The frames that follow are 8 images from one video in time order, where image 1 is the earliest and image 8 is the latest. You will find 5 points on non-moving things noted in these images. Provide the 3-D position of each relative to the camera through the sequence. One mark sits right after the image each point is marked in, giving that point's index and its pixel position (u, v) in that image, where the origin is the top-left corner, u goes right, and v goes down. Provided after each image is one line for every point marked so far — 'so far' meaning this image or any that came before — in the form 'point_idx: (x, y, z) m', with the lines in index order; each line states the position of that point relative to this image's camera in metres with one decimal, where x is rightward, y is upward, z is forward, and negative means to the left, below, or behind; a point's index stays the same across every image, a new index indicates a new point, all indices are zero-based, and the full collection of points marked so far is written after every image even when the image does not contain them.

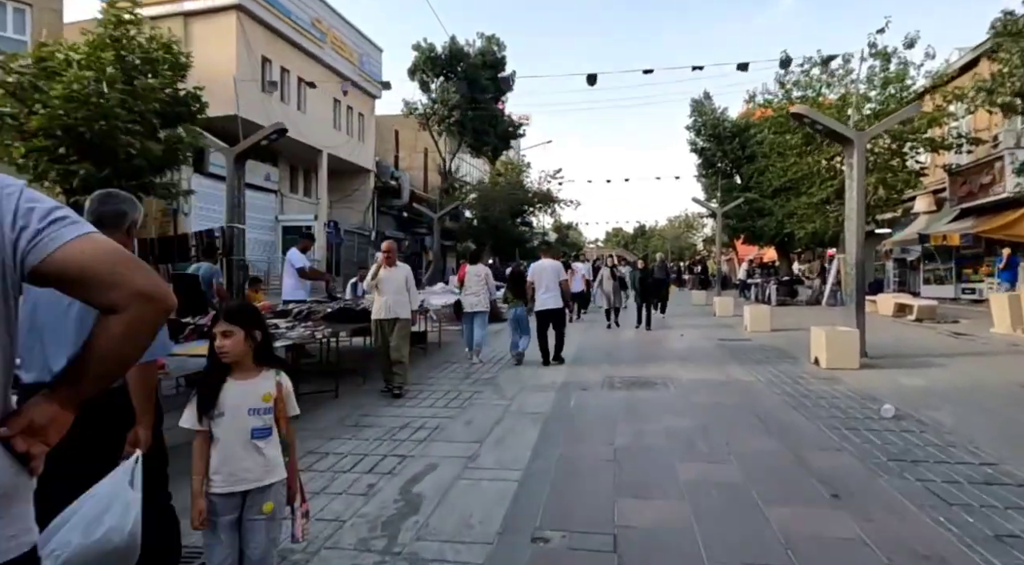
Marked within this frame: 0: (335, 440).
0: (-1.5, -1.4, +5.8) m
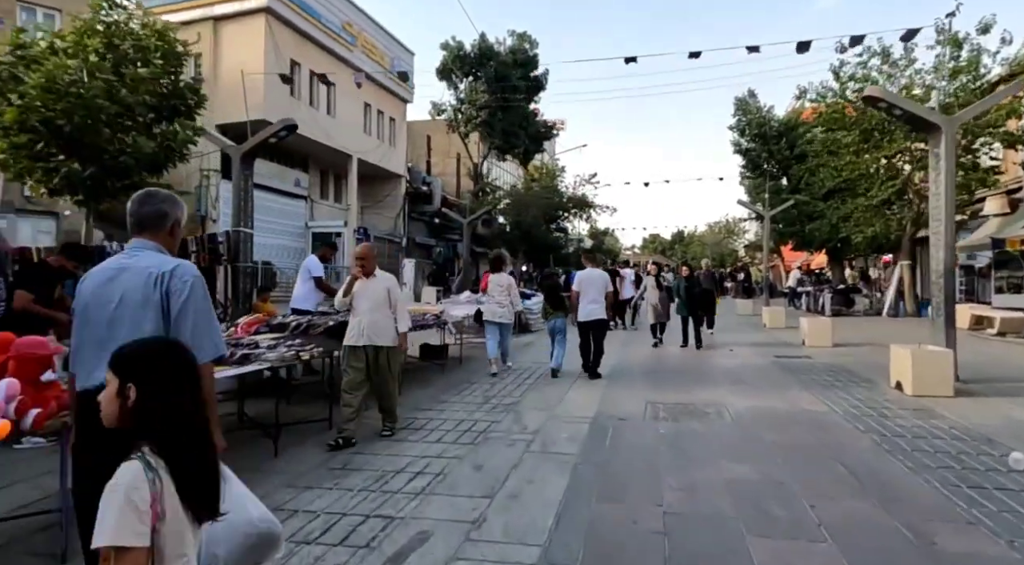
0: (-1.4, -1.4, +4.7) m
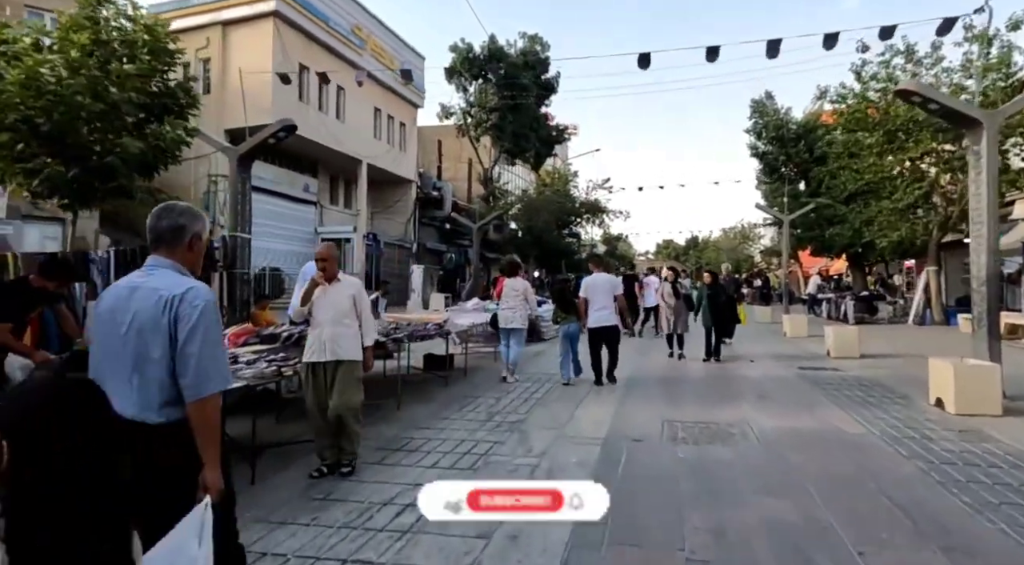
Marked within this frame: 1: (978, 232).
0: (-1.4, -1.5, +4.1) m
1: (+5.6, +0.6, +8.1) m
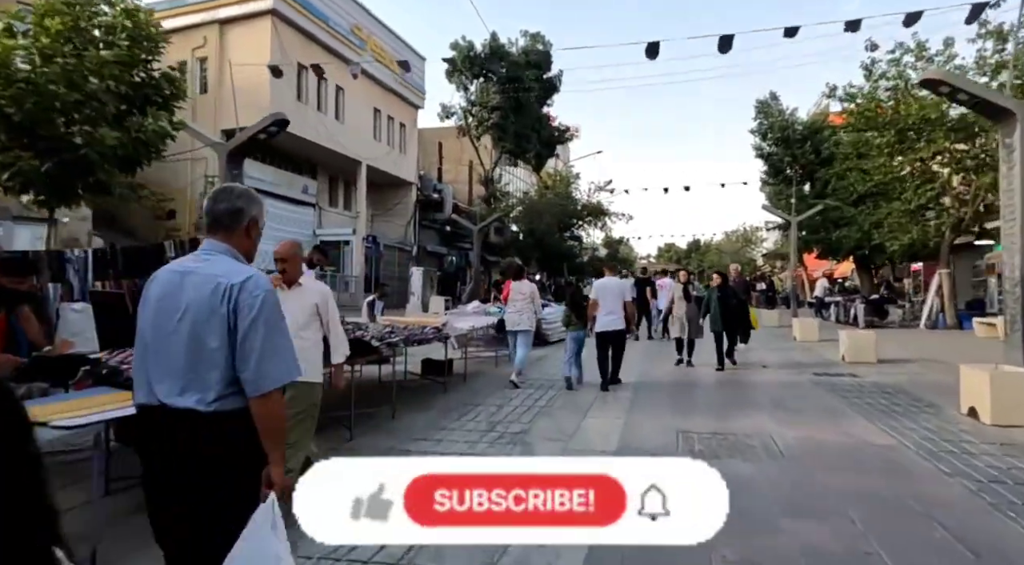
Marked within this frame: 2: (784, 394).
0: (-1.4, -1.5, +3.6) m
1: (+5.6, +0.6, +7.6) m
2: (+3.5, -1.4, +8.6) m
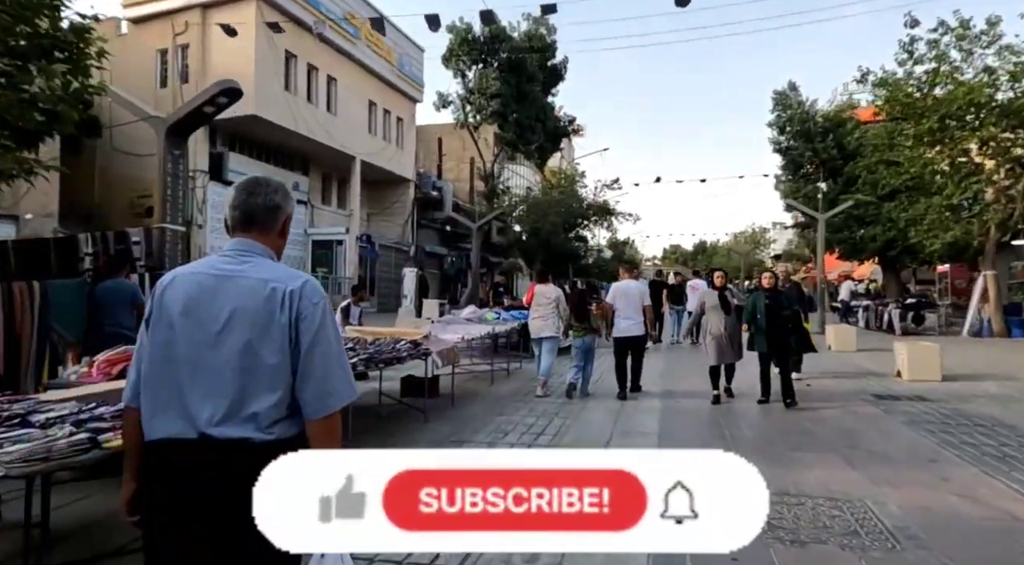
0: (-1.4, -1.5, +1.9) m
1: (+5.6, +0.5, +5.8) m
2: (+3.4, -1.5, +6.9) m
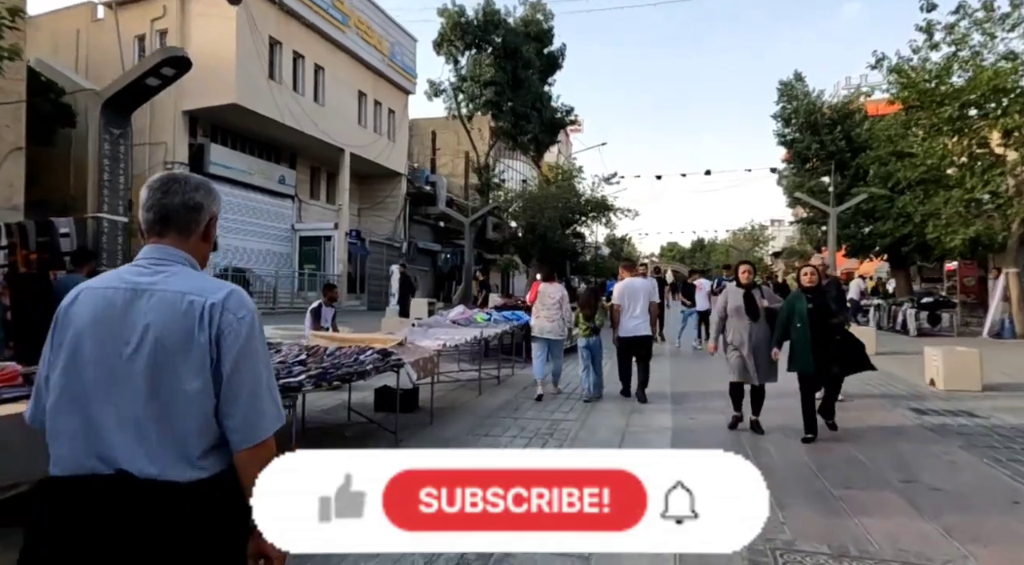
0: (-1.5, -1.5, +0.8) m
1: (+5.4, +0.5, +4.8) m
2: (+3.3, -1.5, +5.8) m
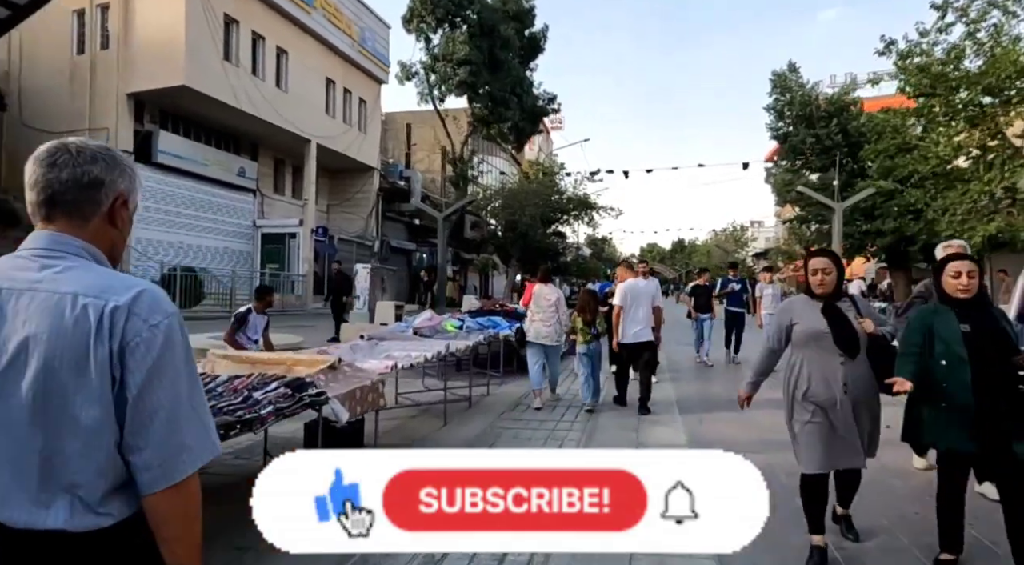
0: (-1.6, -1.5, -1.0) m
1: (+5.3, +0.5, +3.2) m
2: (+3.1, -1.5, +4.1) m
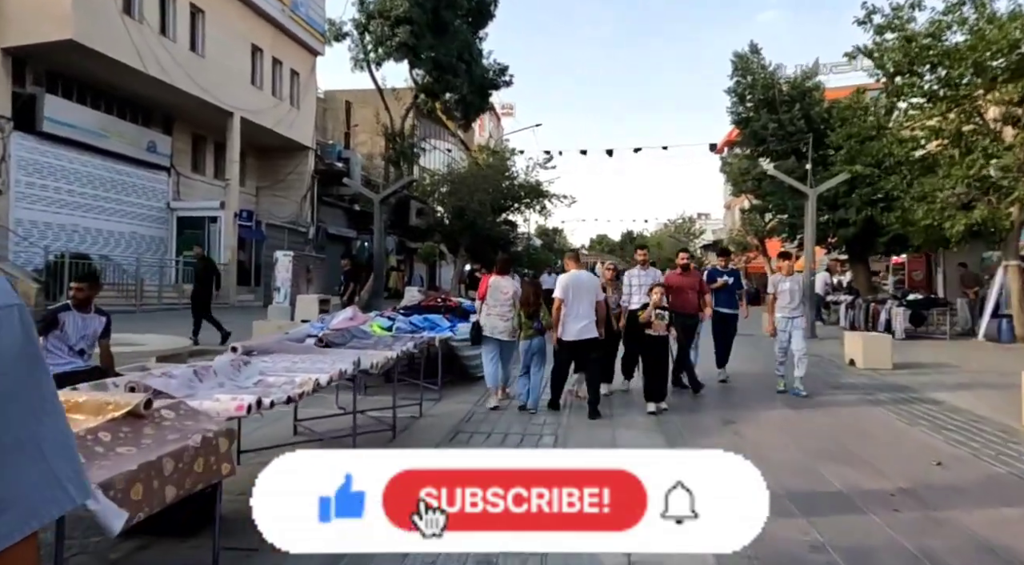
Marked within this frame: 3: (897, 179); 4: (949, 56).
0: (-1.5, -1.6, -3.1) m
1: (+5.1, +0.5, +1.6) m
2: (+2.8, -1.5, +2.4) m
3: (+9.9, +2.6, +17.6) m
4: (+9.8, +4.9, +14.9) m
